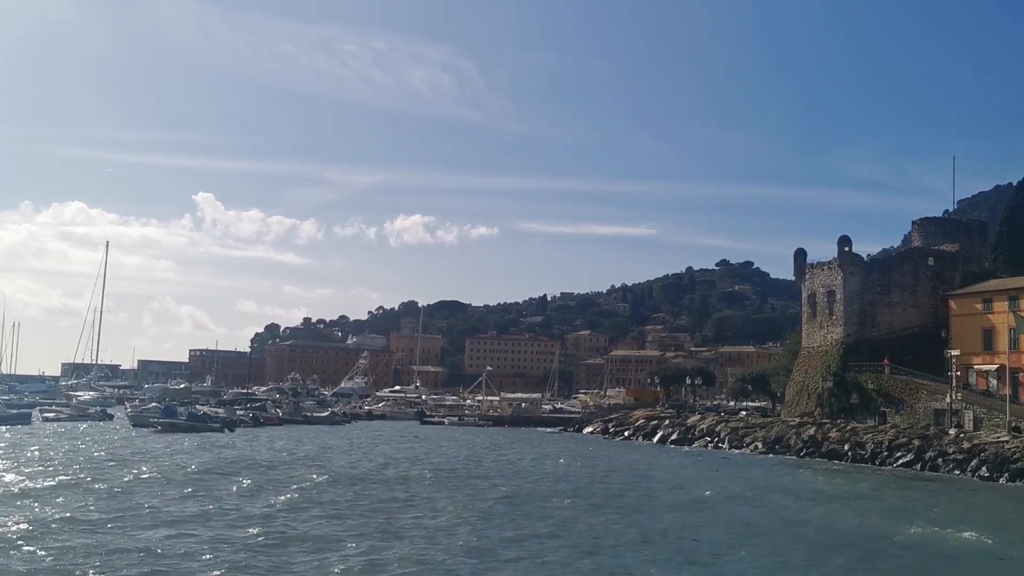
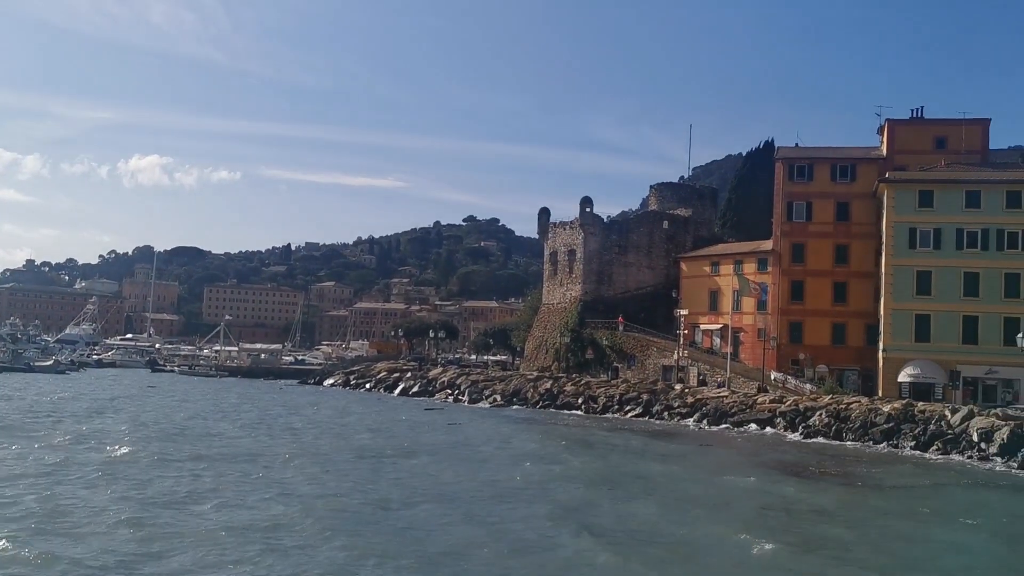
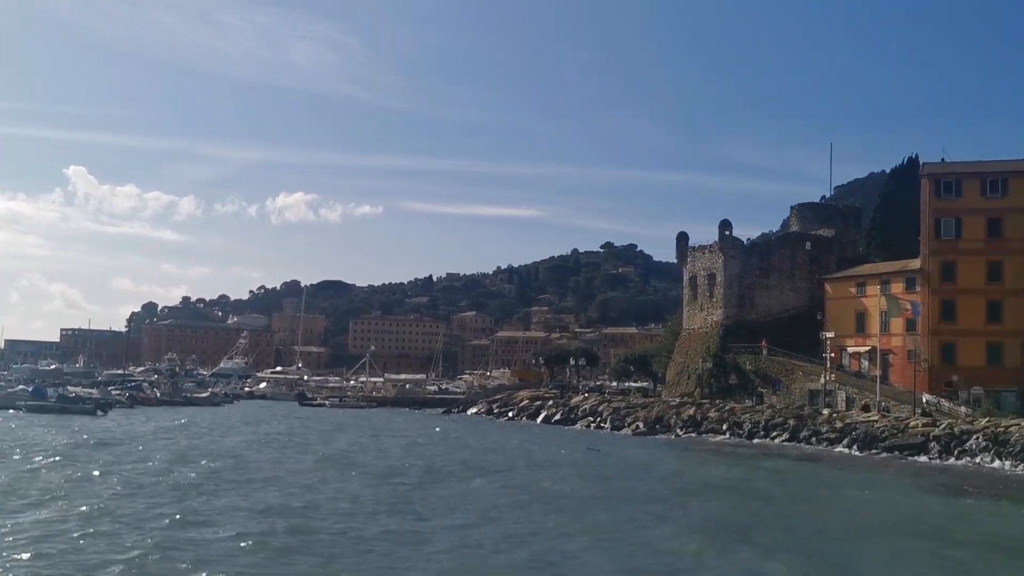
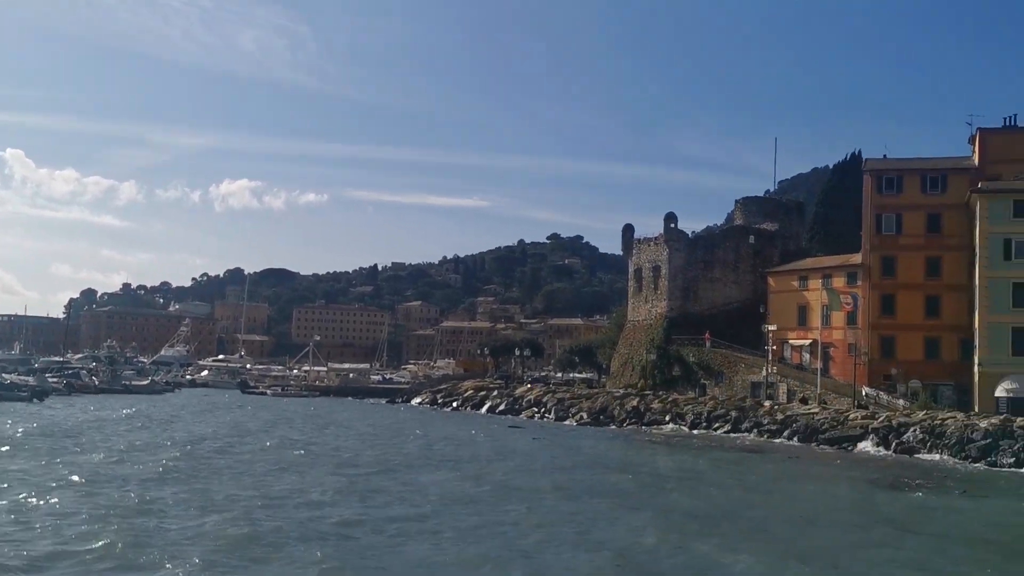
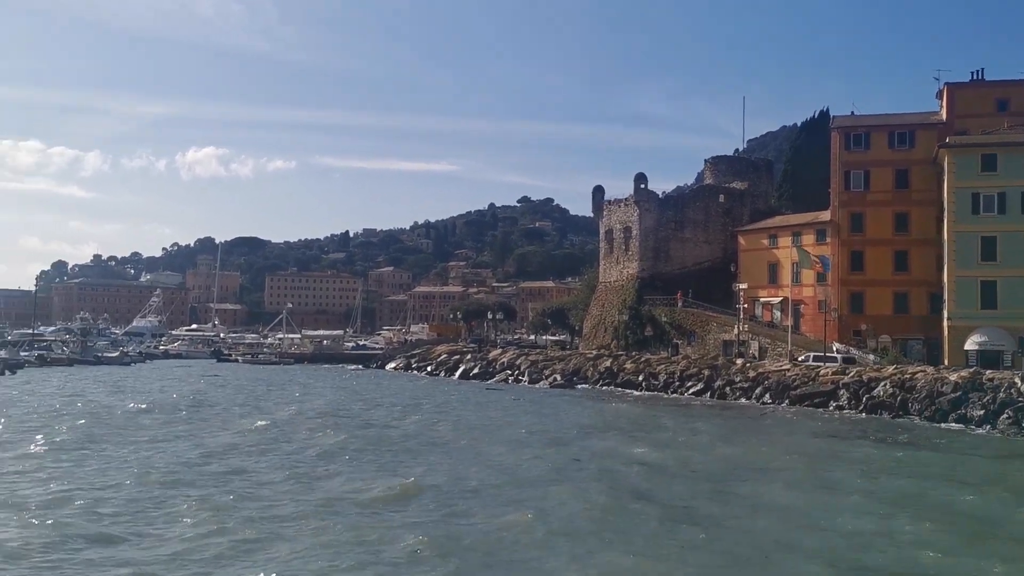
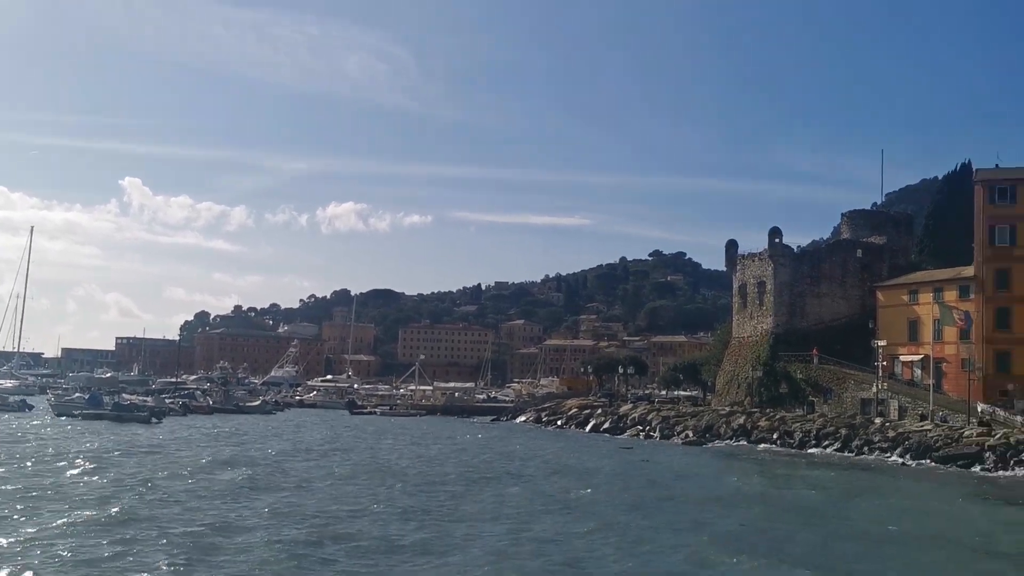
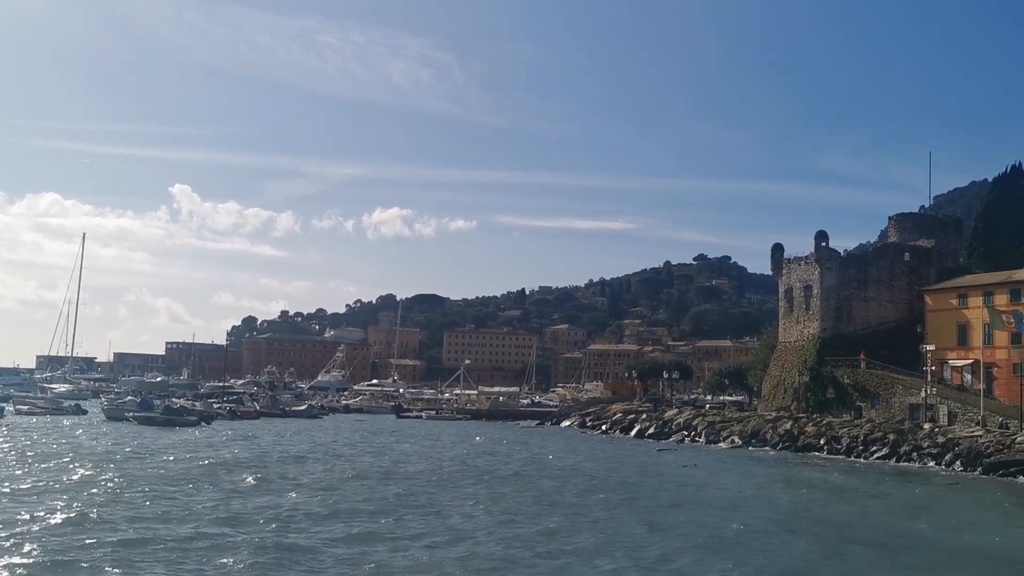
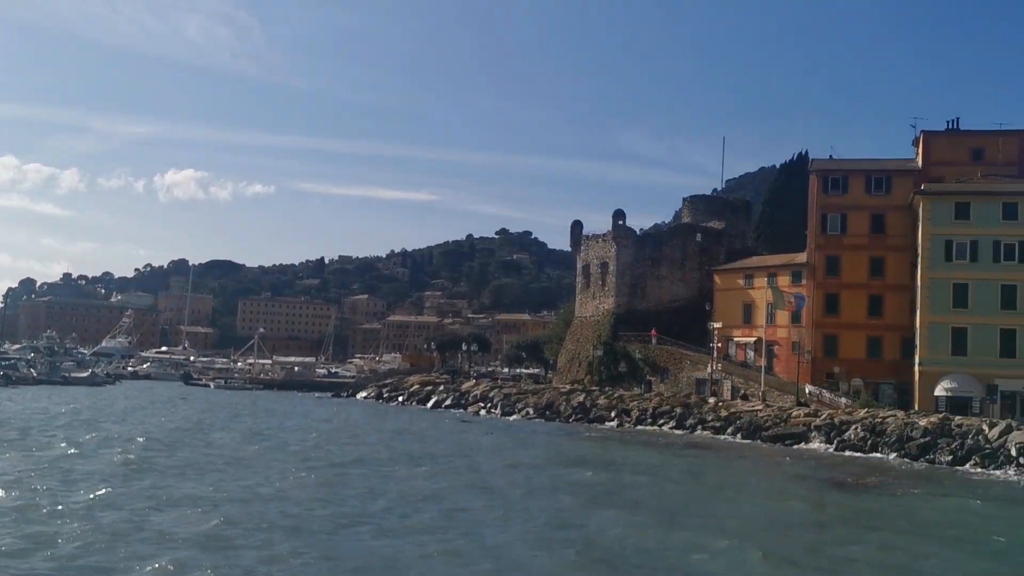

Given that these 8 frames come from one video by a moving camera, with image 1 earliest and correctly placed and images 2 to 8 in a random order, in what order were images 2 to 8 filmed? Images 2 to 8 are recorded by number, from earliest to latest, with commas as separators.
7, 6, 3, 4, 8, 2, 5
